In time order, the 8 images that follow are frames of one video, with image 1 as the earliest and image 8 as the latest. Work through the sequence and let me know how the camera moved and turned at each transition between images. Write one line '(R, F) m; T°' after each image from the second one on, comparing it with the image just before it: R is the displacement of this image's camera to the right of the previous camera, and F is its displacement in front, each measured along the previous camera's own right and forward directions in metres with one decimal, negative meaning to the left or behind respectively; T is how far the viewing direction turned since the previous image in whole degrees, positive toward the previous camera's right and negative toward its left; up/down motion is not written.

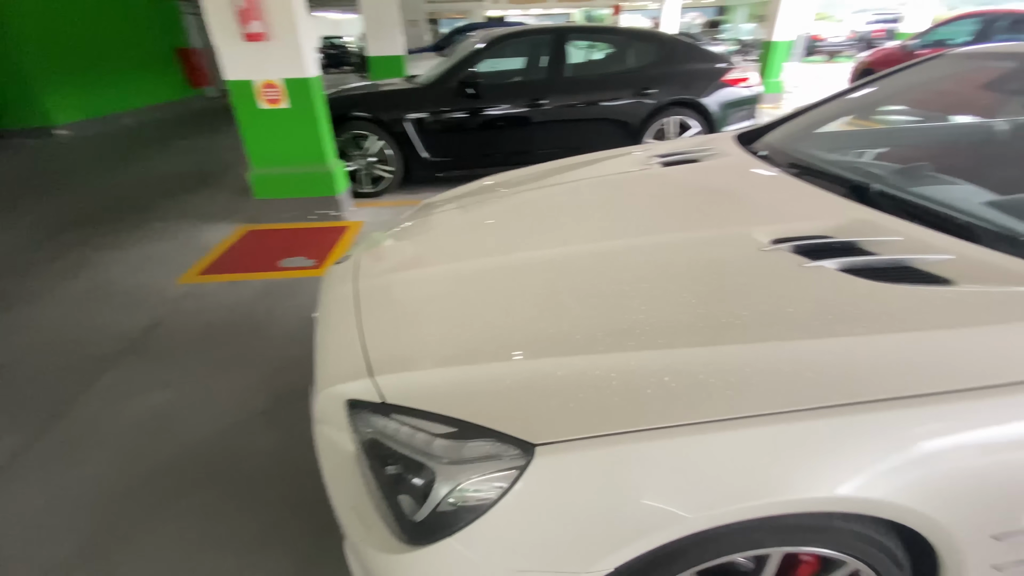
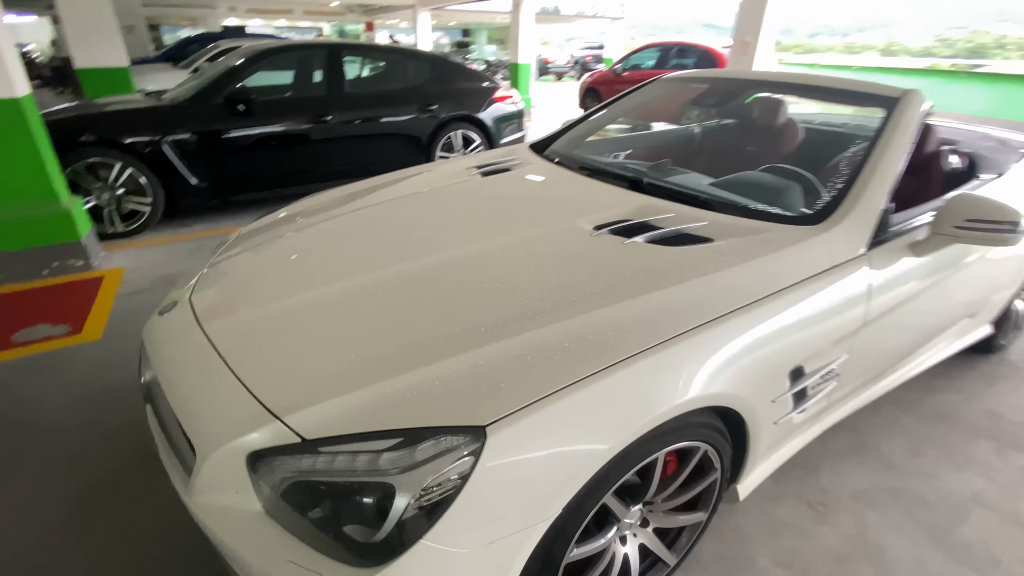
(-0.2, -0.1) m; +24°
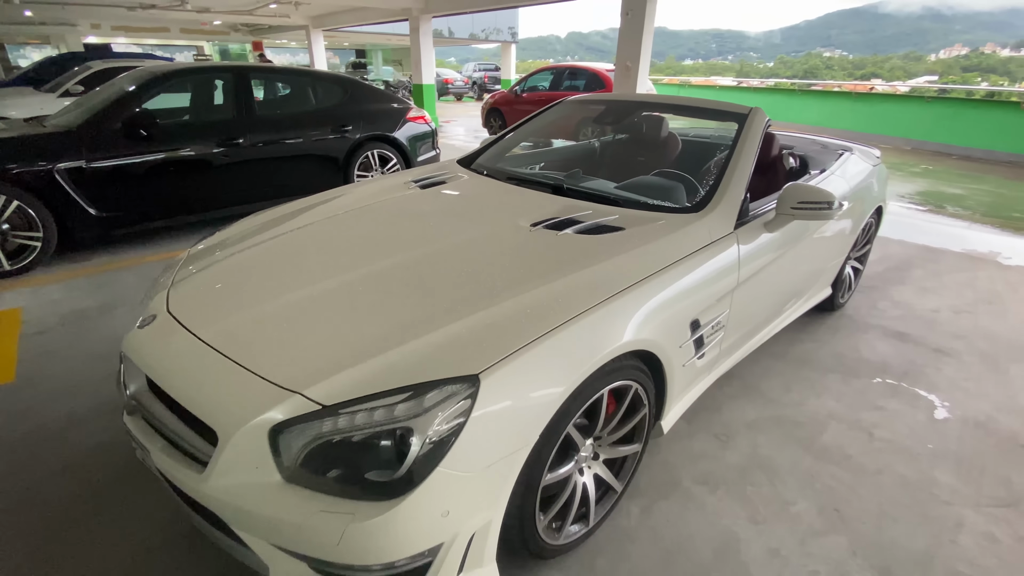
(-0.2, -0.2) m; +10°
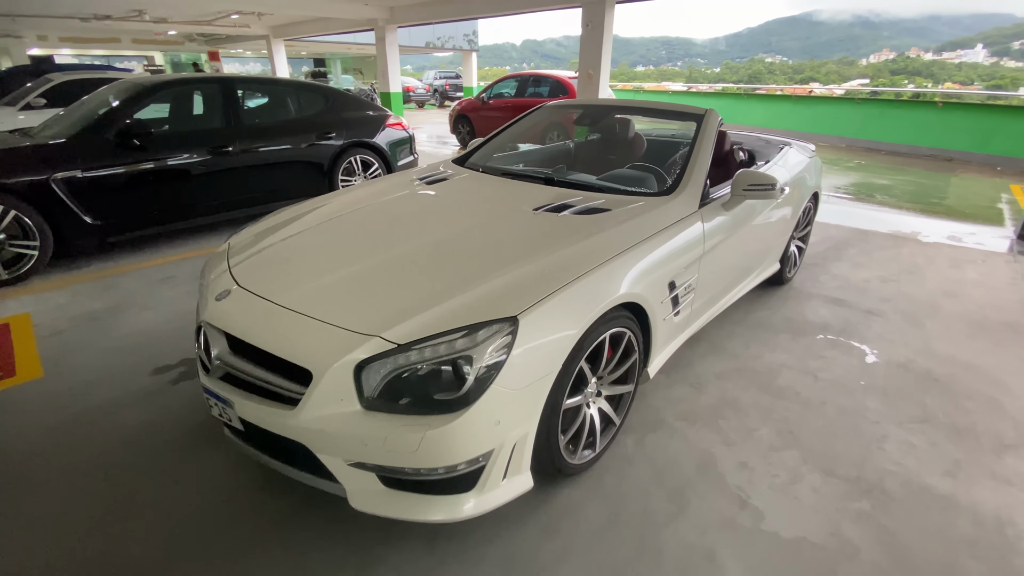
(-0.2, -0.3) m; +4°
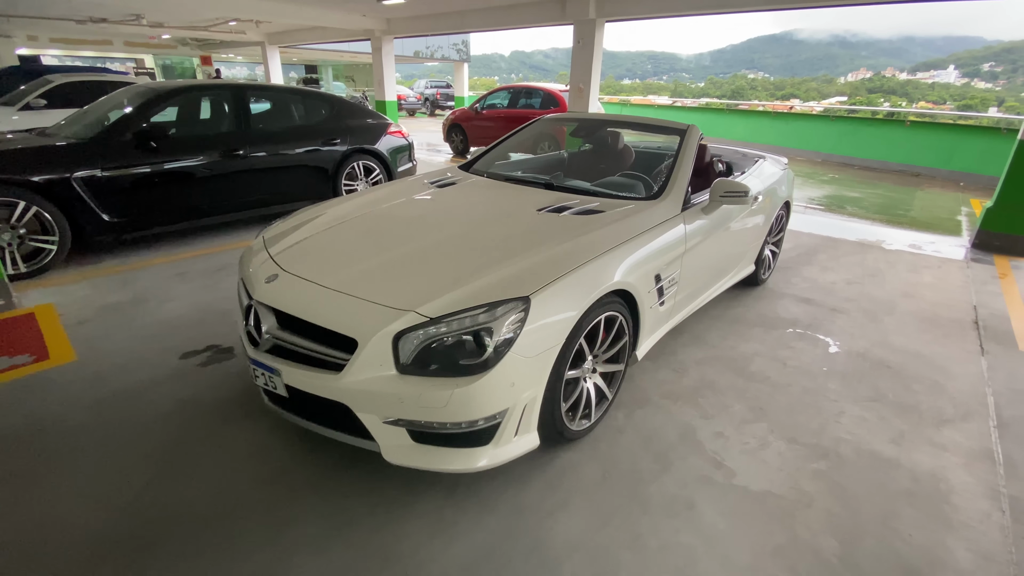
(-0.1, -0.3) m; +2°
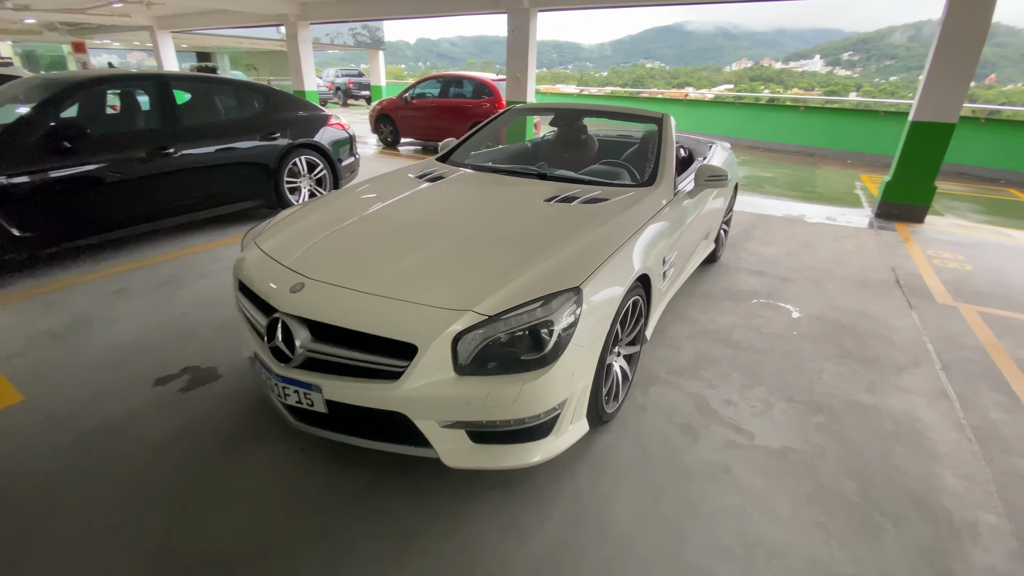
(-0.4, 0.0) m; +9°
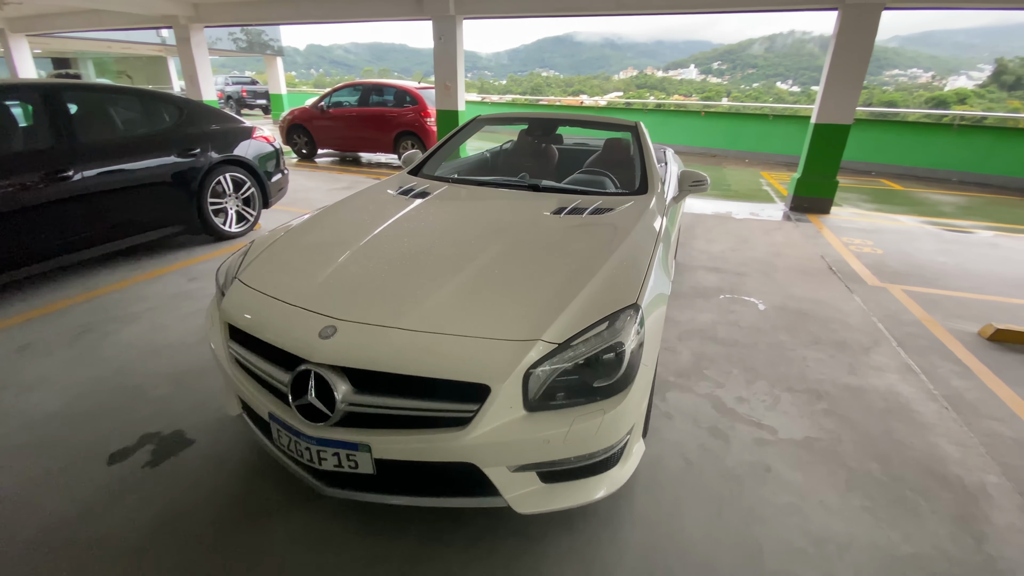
(-0.5, +0.2) m; +10°
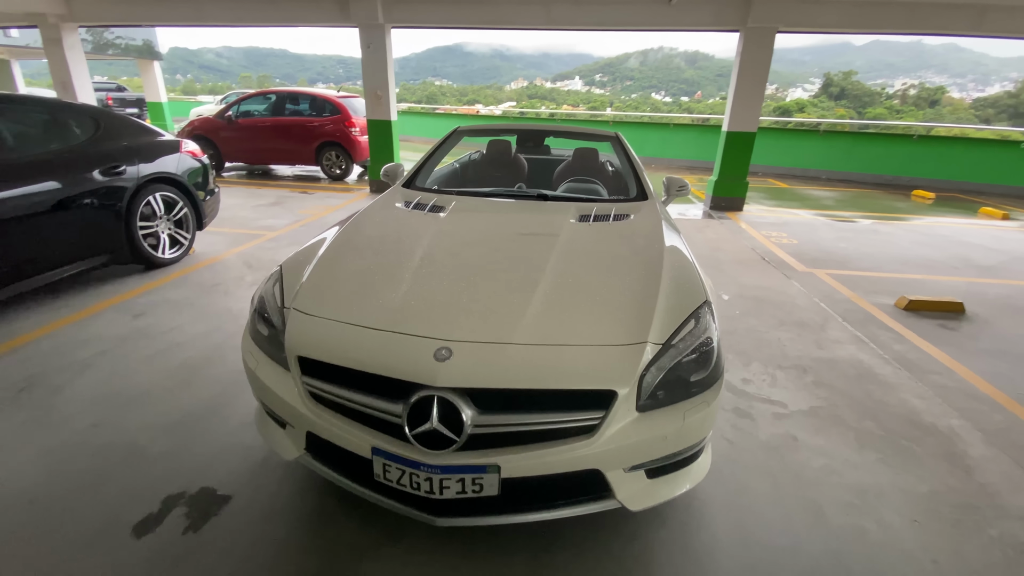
(-0.6, 0.0) m; +11°
